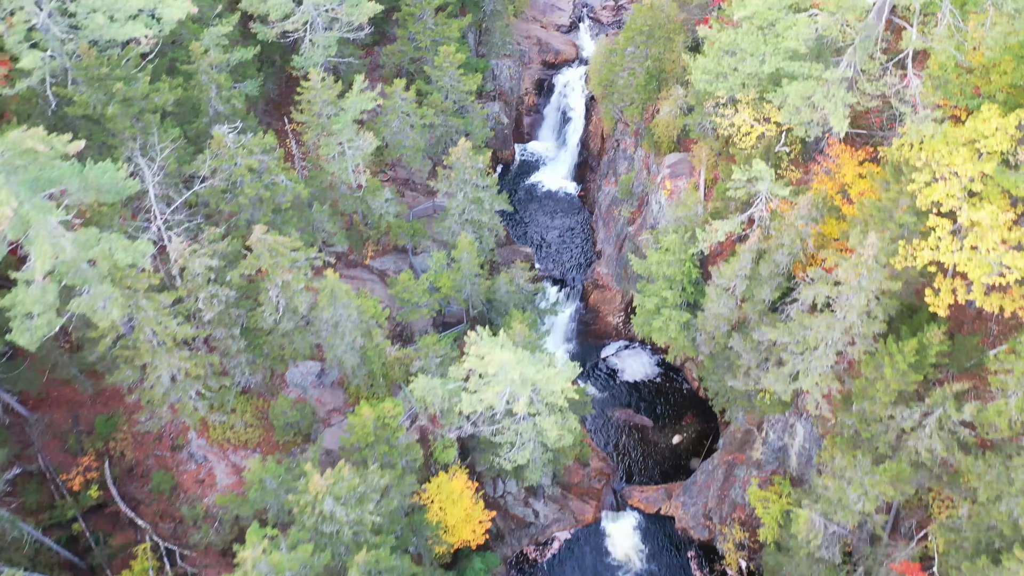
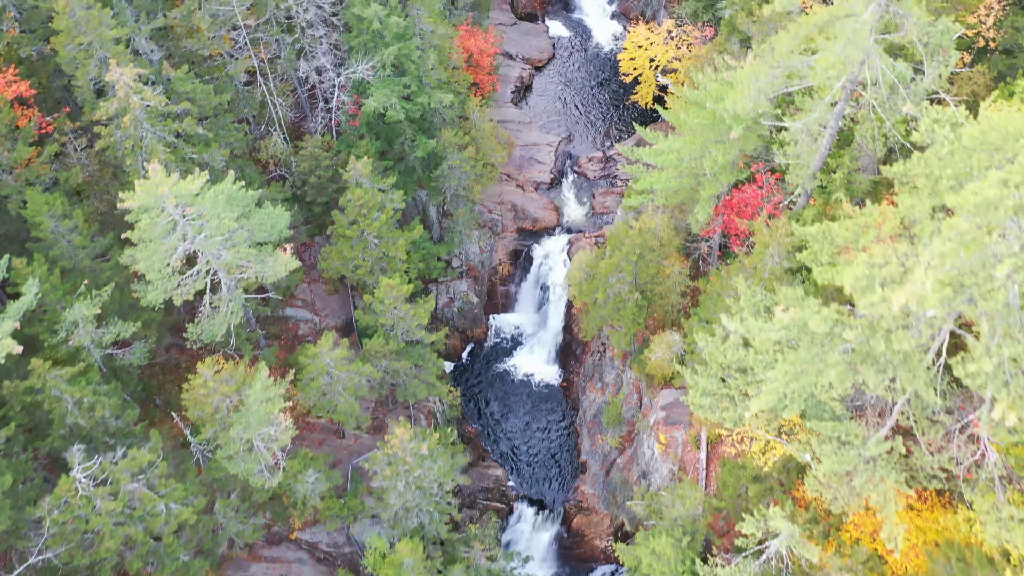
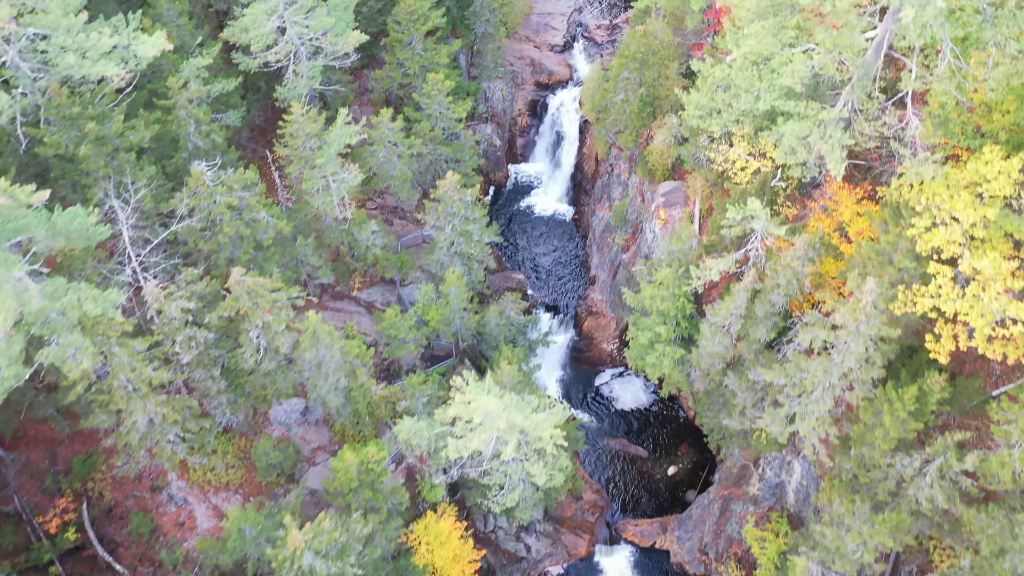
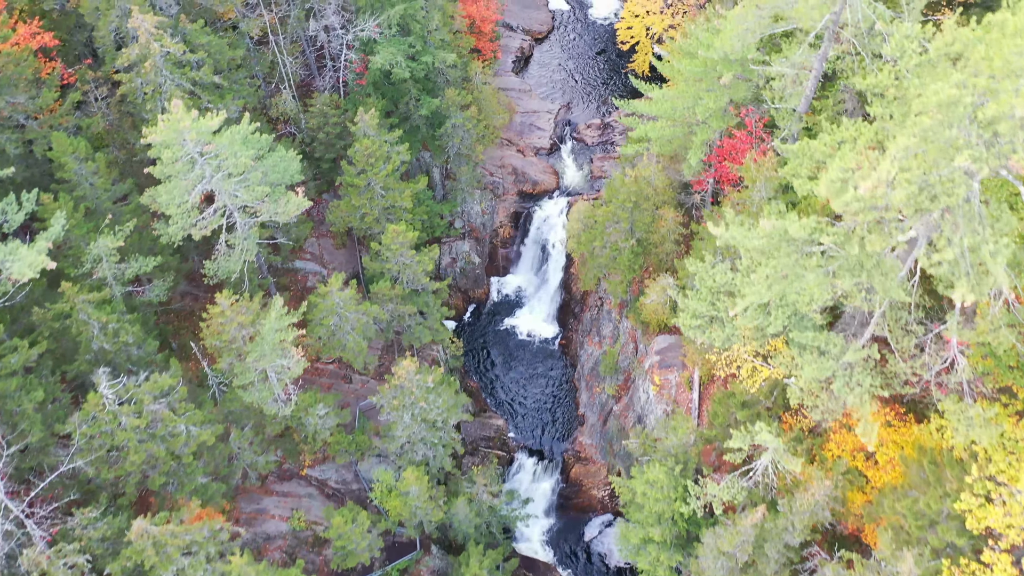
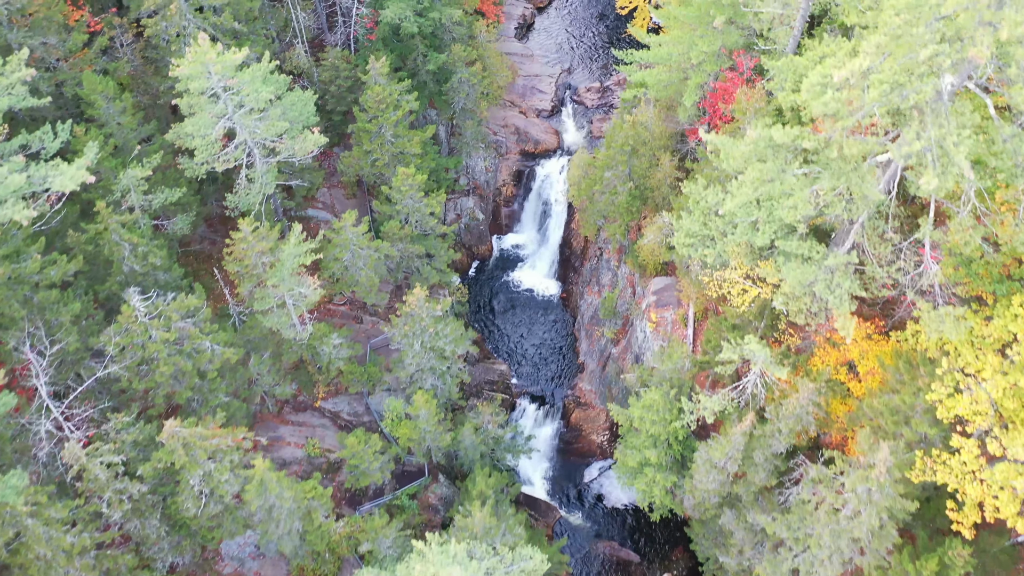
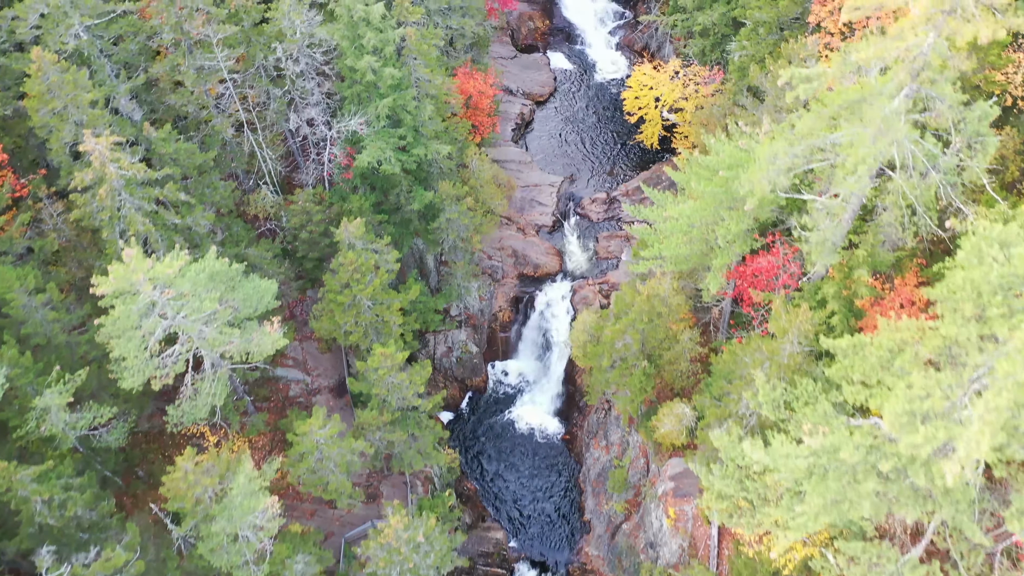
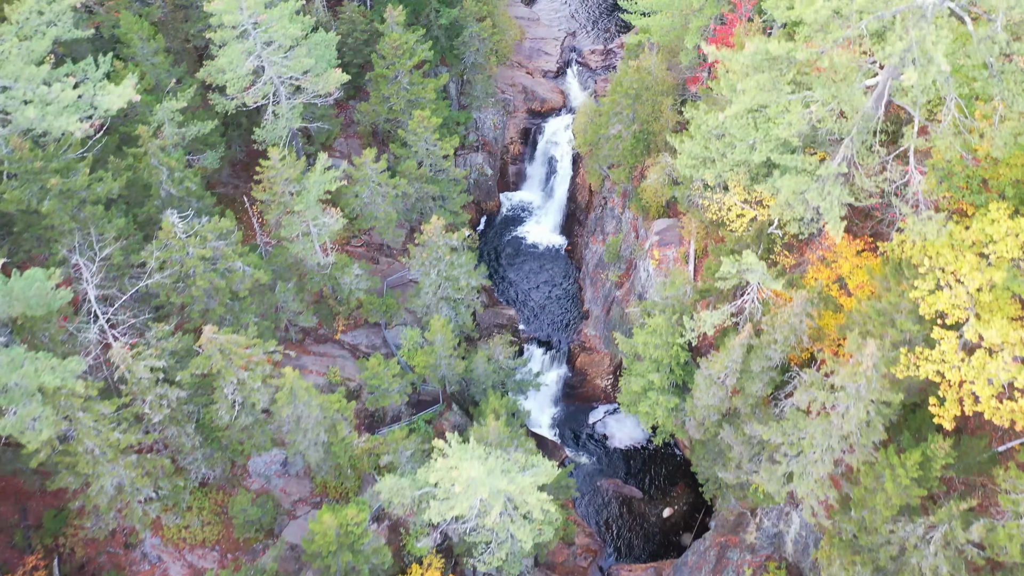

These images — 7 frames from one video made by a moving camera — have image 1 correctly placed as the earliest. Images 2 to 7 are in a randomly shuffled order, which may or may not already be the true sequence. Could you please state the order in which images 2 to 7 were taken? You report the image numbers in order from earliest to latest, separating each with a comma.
3, 7, 5, 4, 2, 6
